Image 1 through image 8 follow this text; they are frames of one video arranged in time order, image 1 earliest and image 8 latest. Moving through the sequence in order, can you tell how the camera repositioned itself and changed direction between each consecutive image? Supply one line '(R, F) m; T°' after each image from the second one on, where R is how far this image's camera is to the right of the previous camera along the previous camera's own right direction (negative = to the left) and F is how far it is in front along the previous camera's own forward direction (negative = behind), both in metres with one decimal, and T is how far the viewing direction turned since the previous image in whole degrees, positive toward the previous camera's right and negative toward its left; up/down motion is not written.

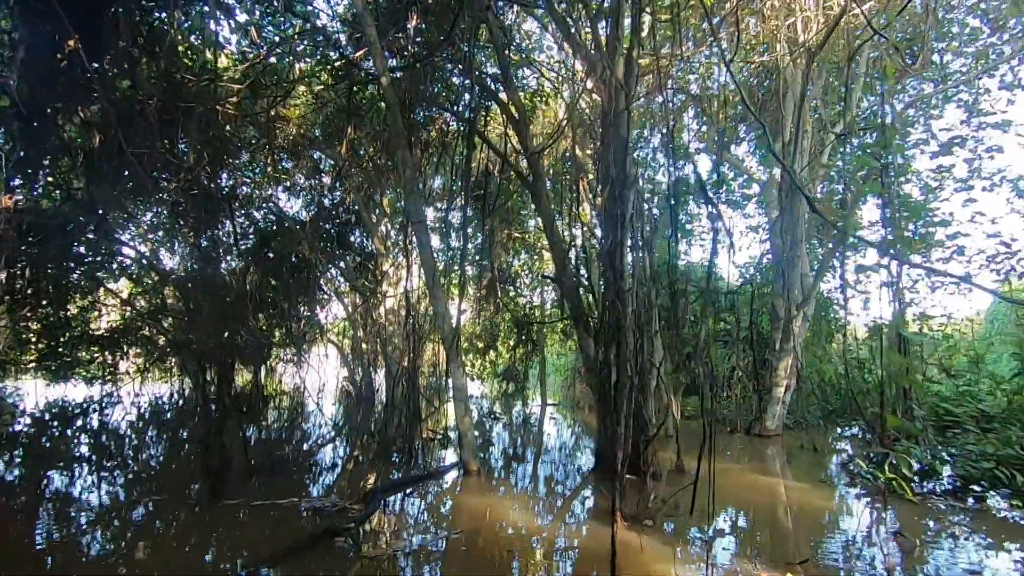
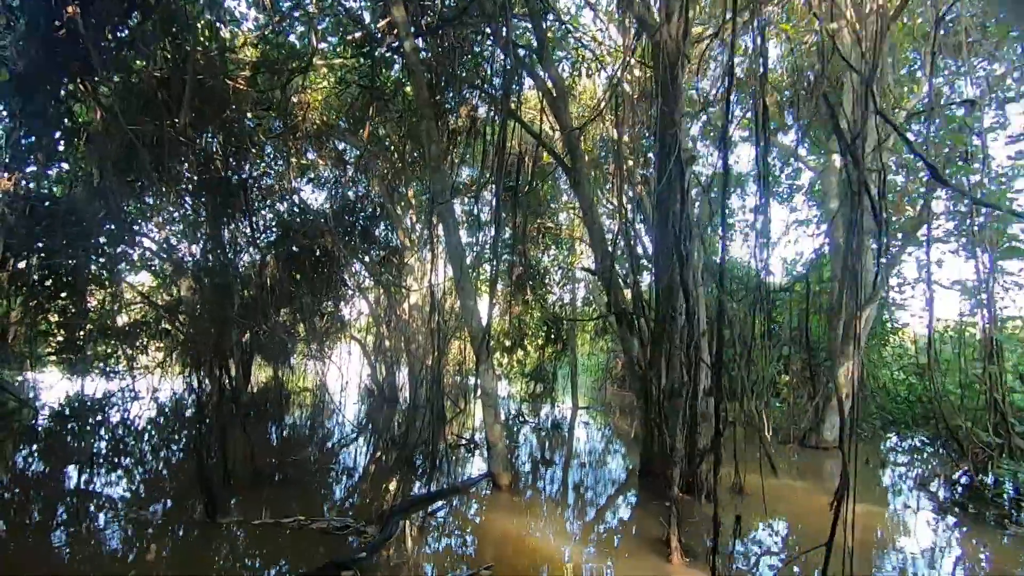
(-0.1, +0.3) m; -3°
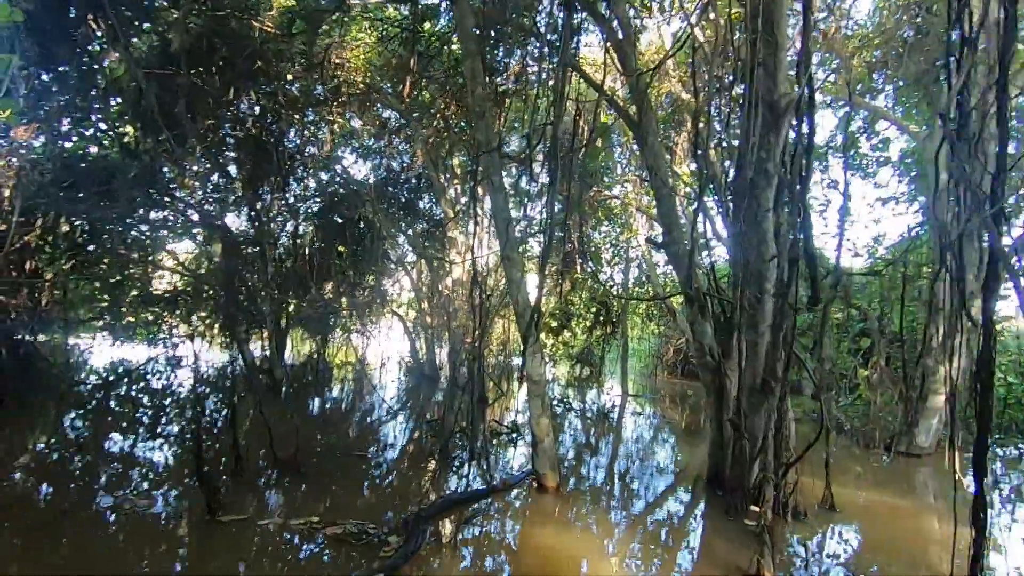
(0.0, +0.4) m; -5°
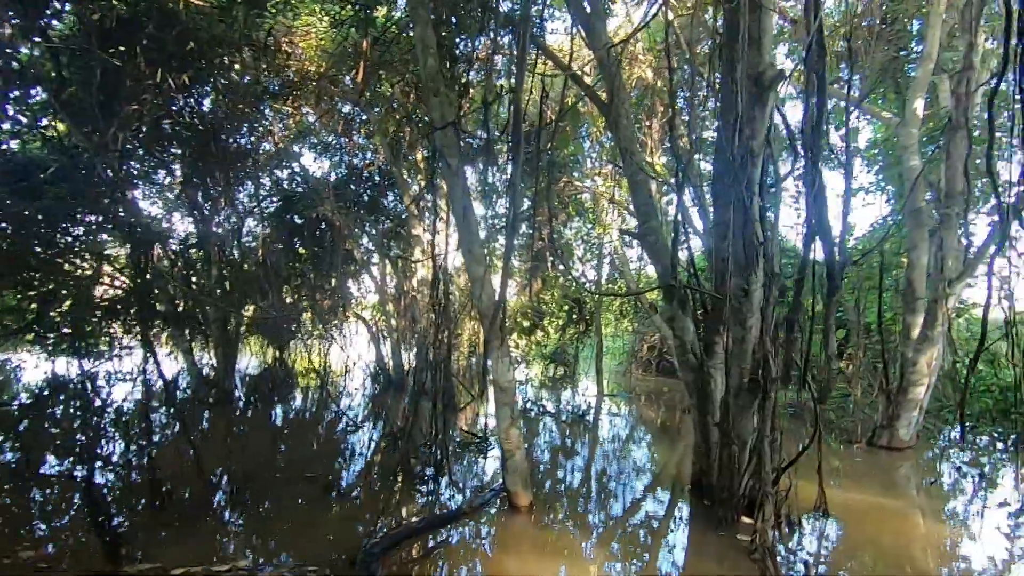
(0.0, +0.2) m; +3°
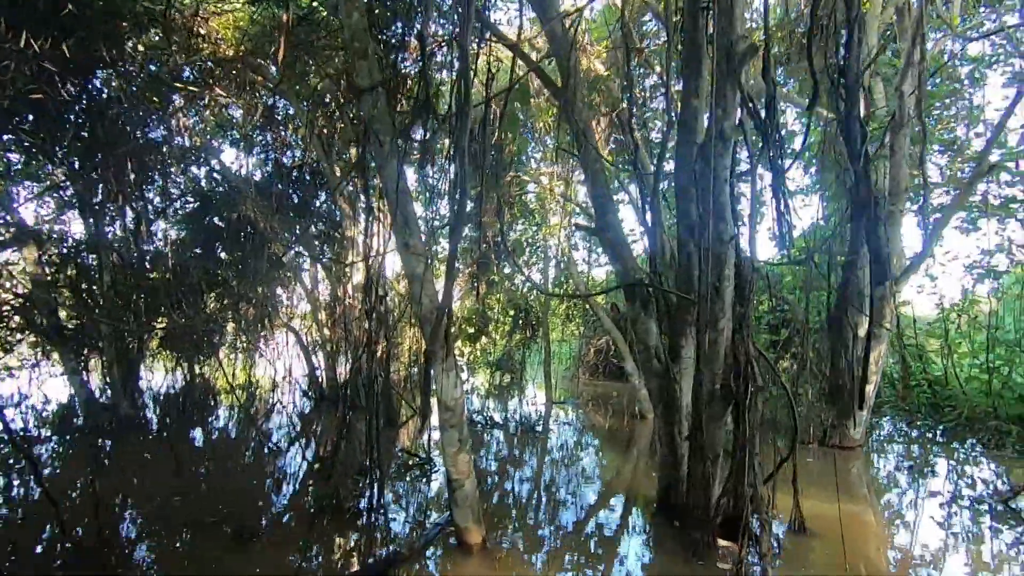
(0.0, +0.3) m; +6°
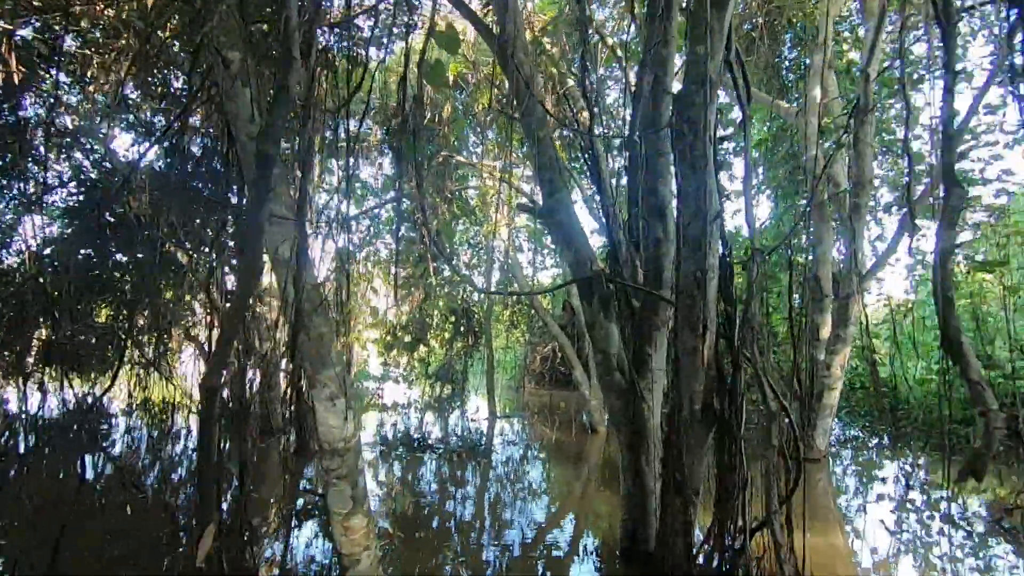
(+0.1, +0.5) m; +6°
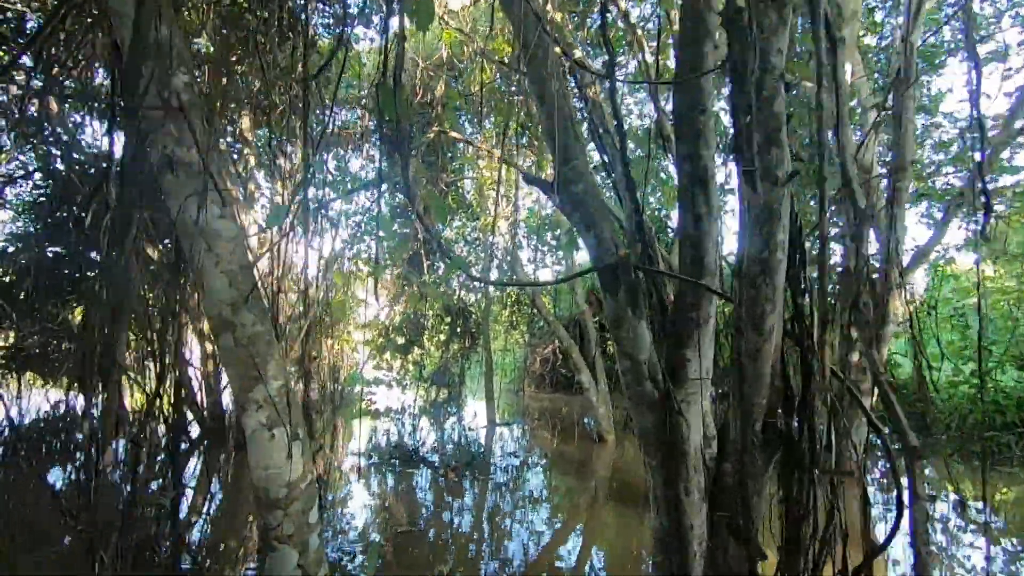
(0.0, +0.3) m; 0°
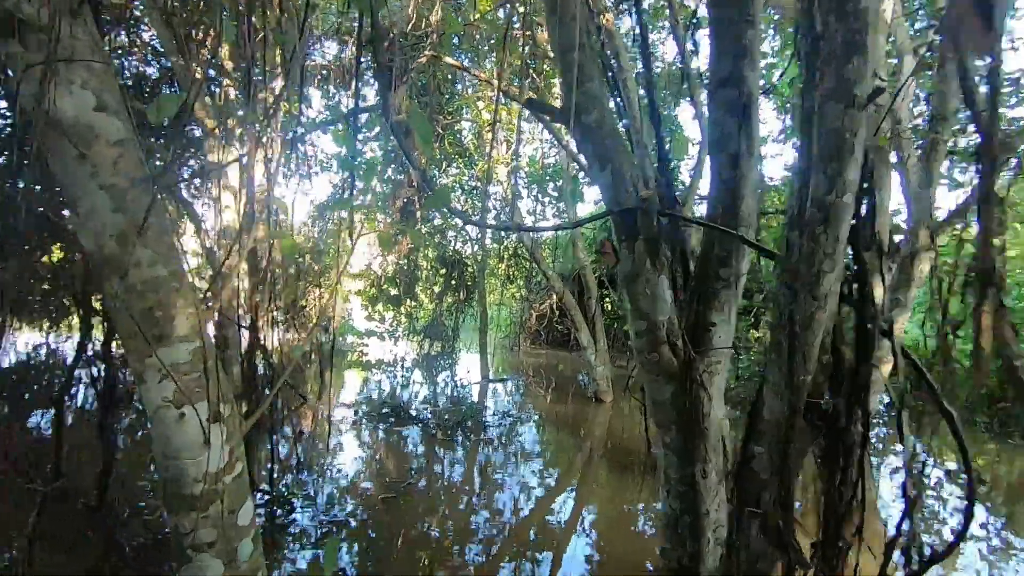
(0.0, +0.2) m; 0°
